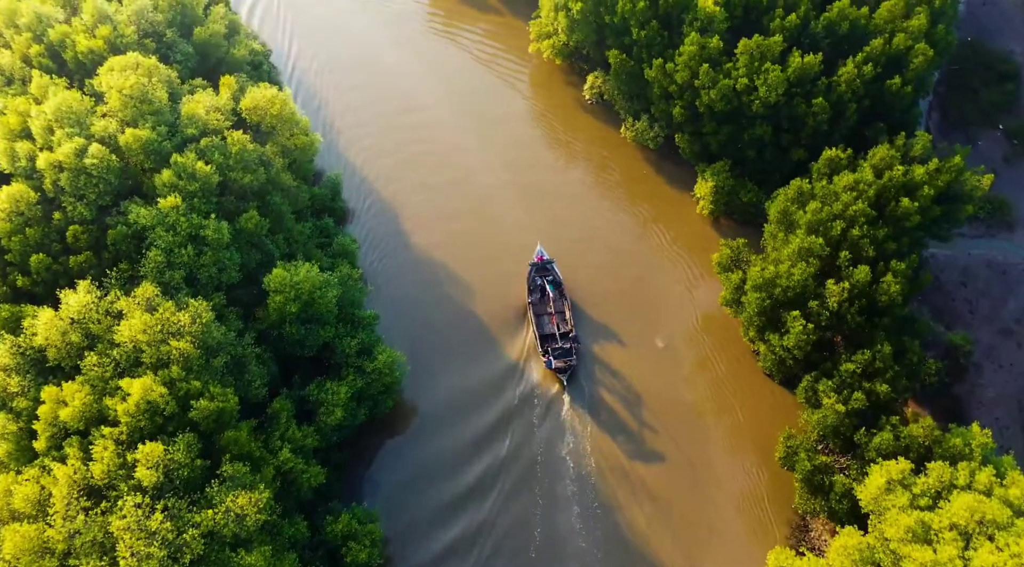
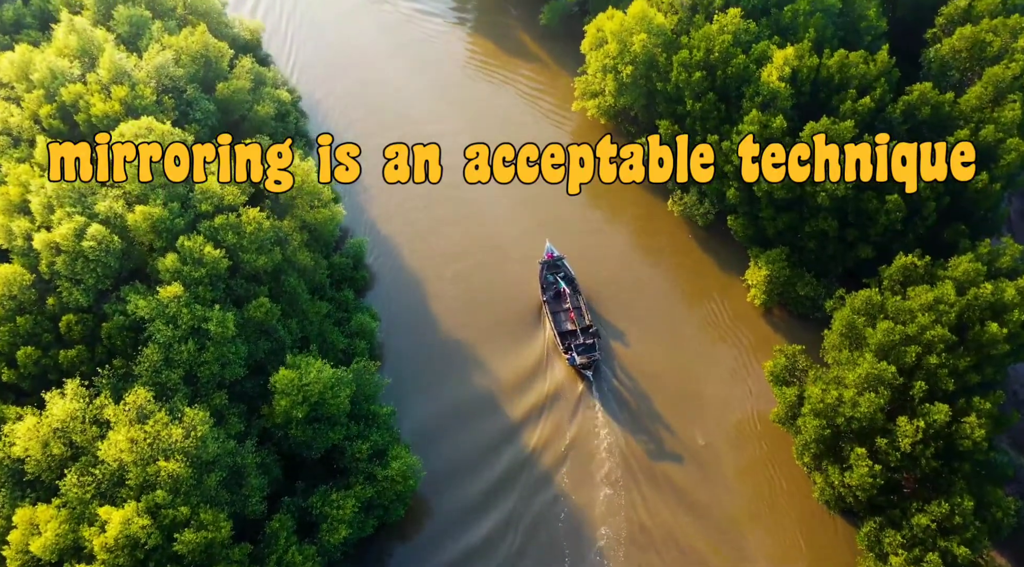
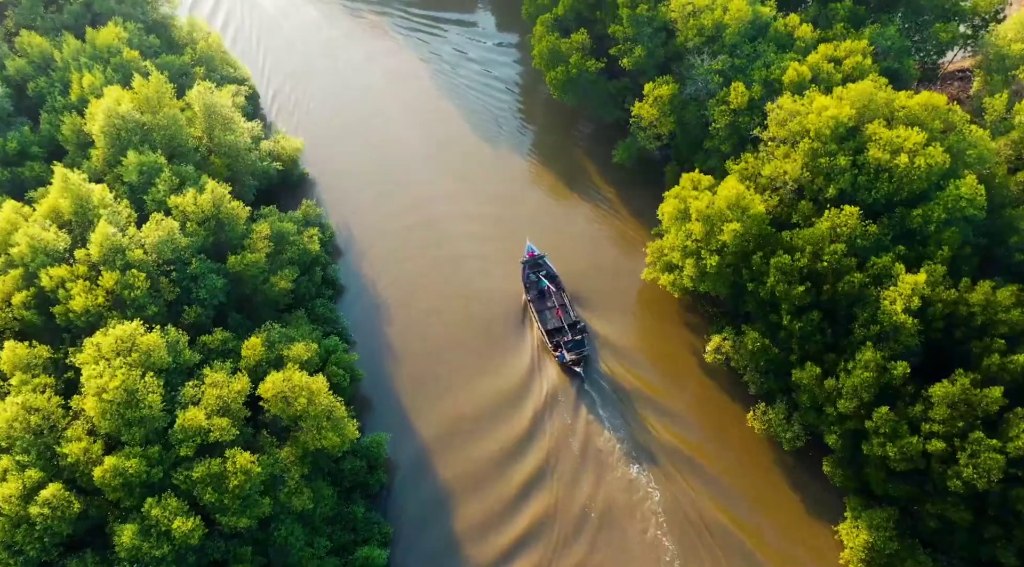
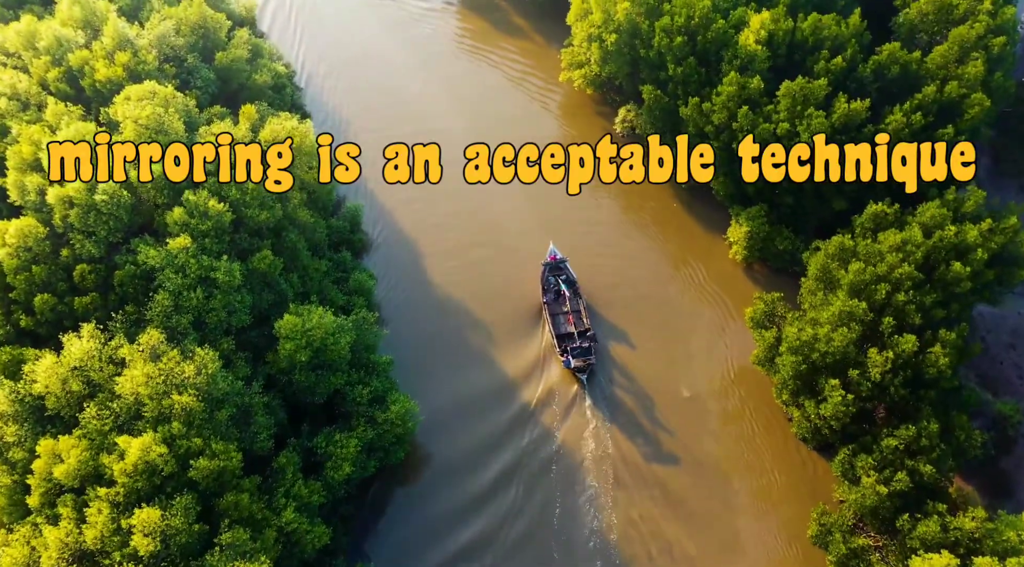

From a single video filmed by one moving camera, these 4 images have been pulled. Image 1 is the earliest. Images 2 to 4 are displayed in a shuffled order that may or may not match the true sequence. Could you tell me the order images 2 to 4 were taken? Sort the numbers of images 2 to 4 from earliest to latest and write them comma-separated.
4, 2, 3
